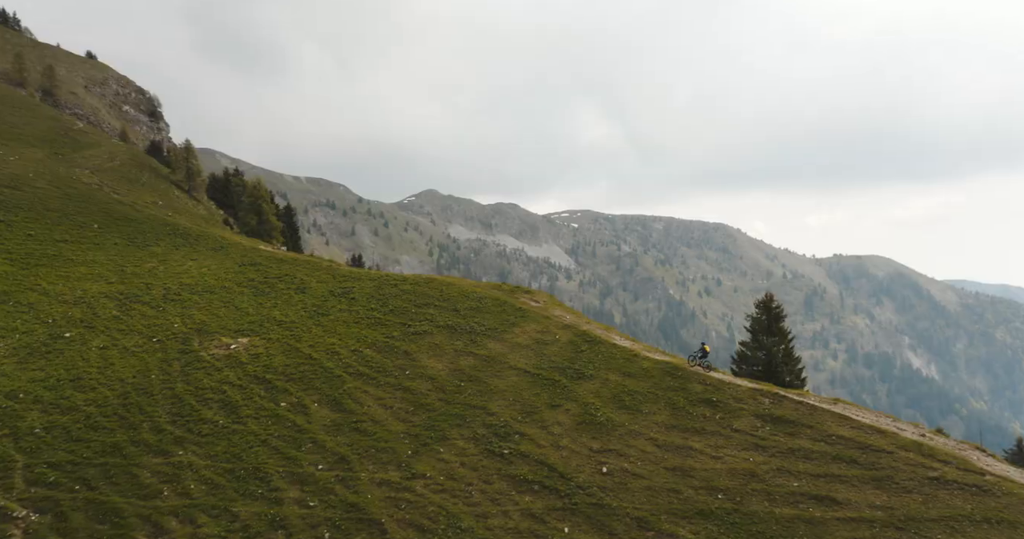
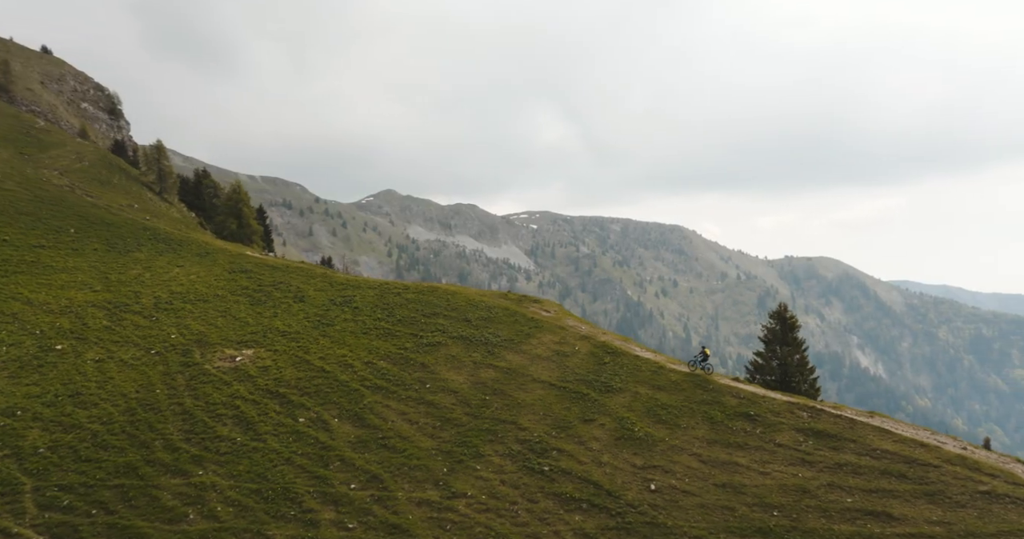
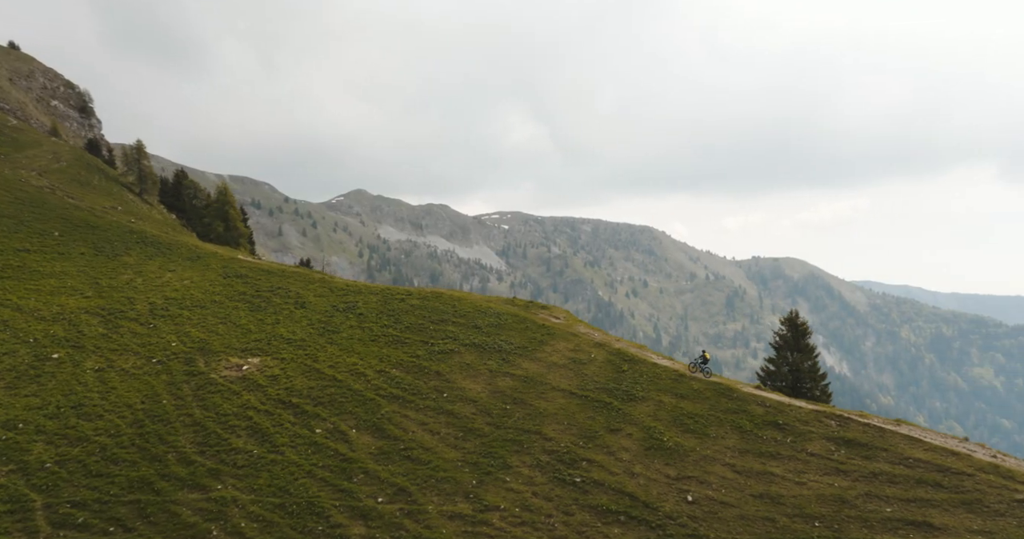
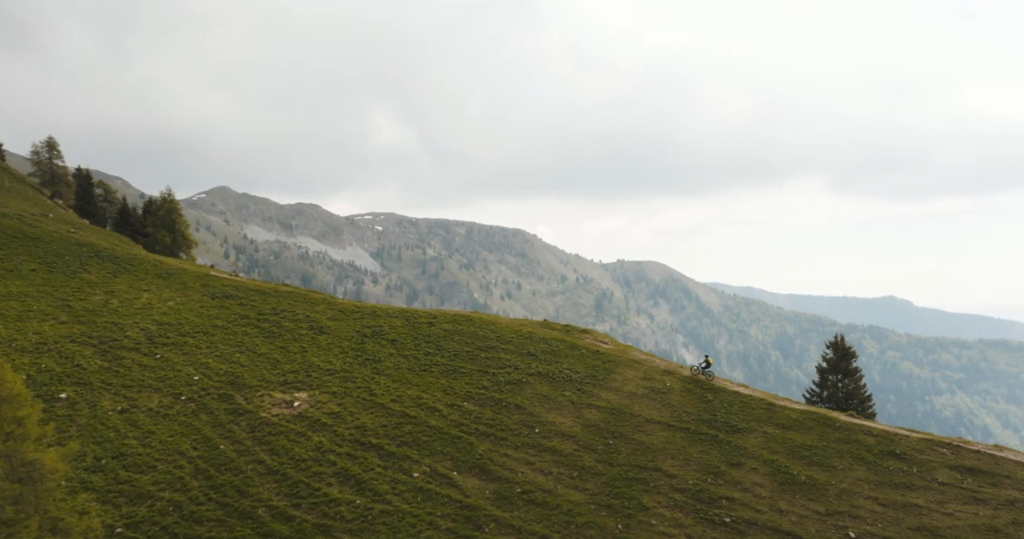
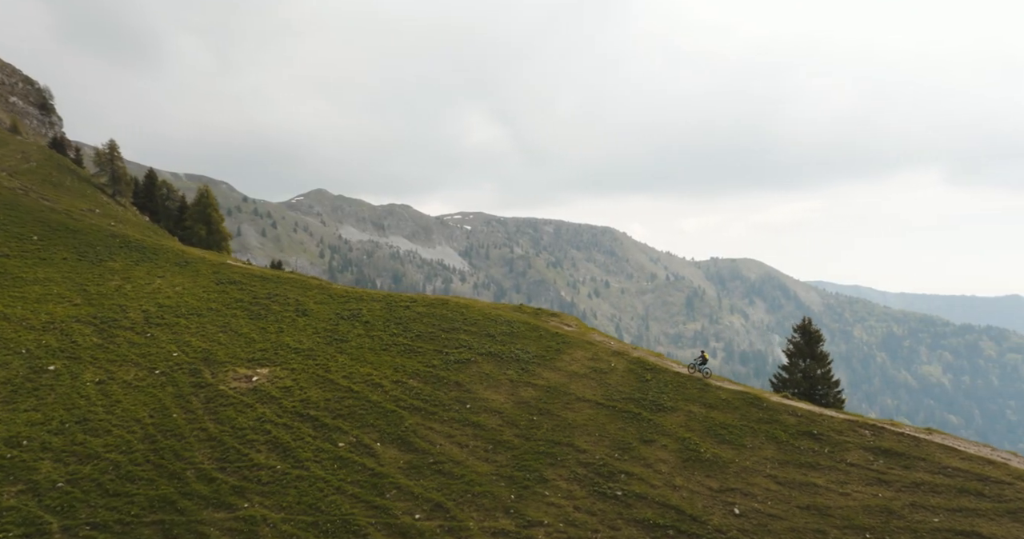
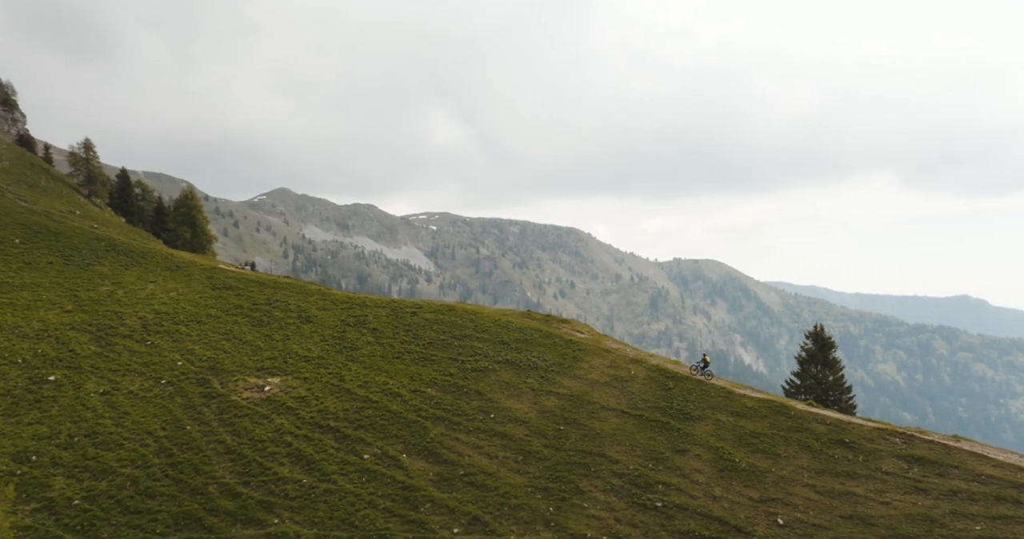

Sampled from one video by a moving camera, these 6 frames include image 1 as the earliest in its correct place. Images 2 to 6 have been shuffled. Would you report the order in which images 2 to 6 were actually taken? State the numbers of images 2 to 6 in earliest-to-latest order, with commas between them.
2, 3, 5, 6, 4
